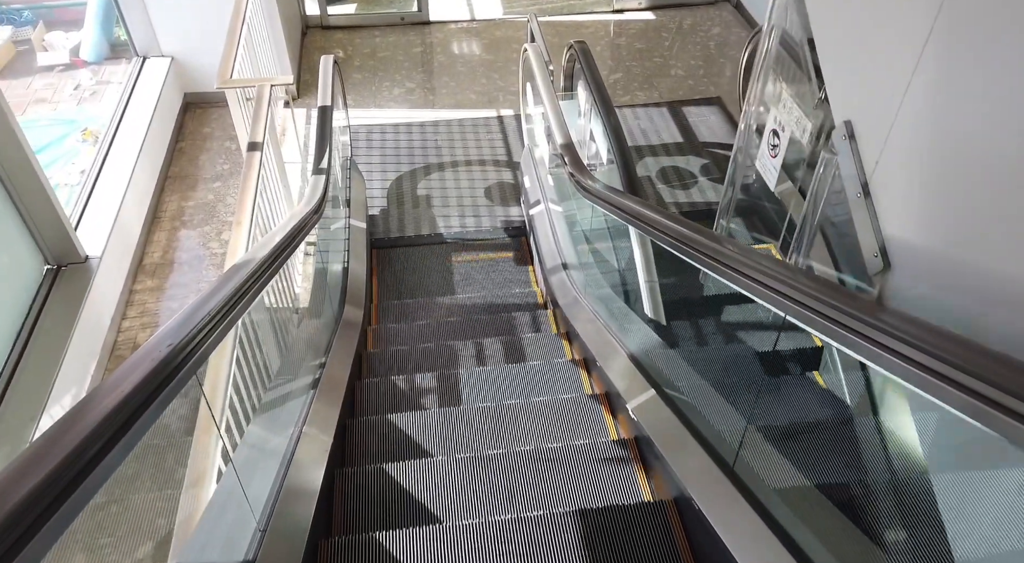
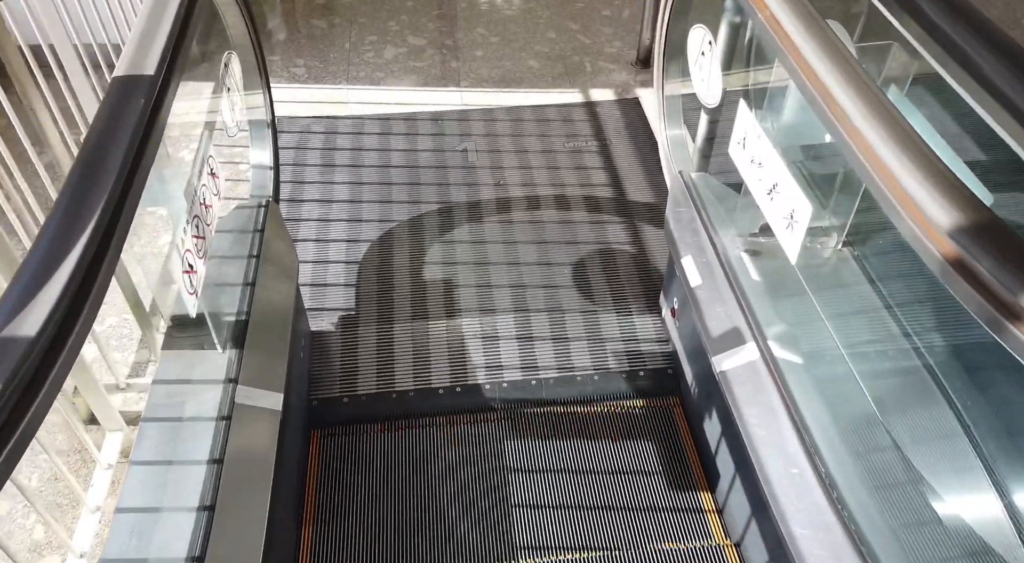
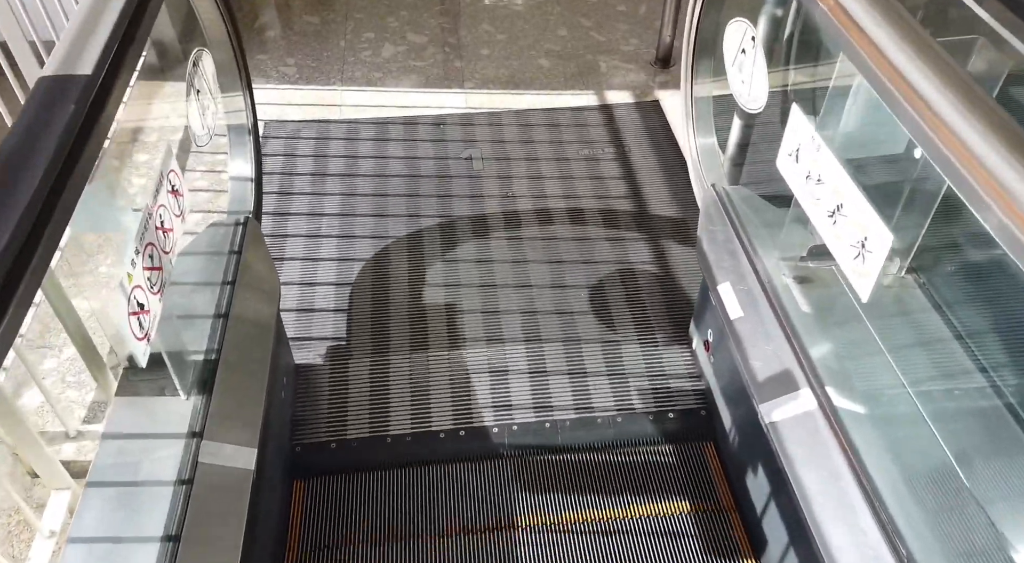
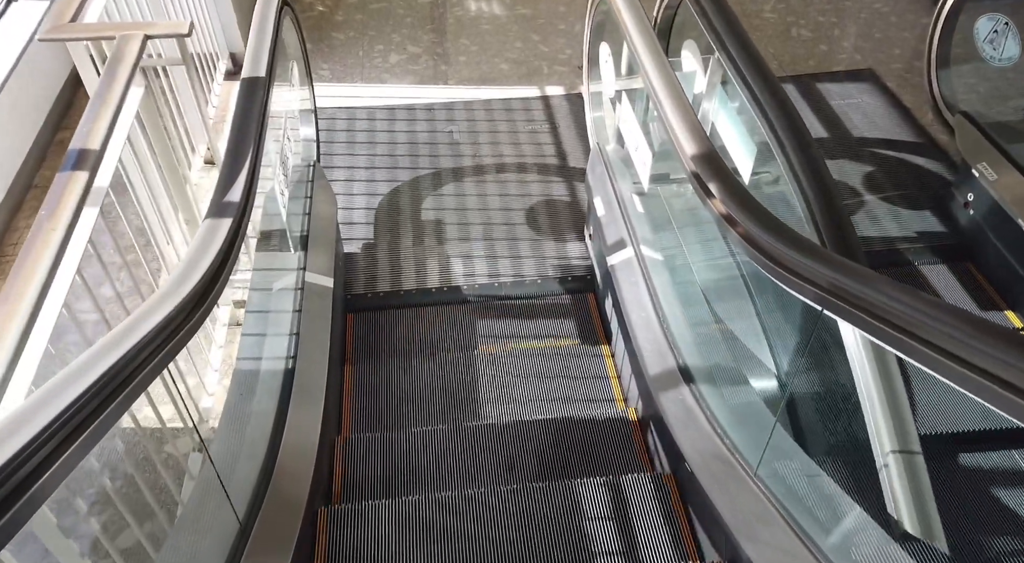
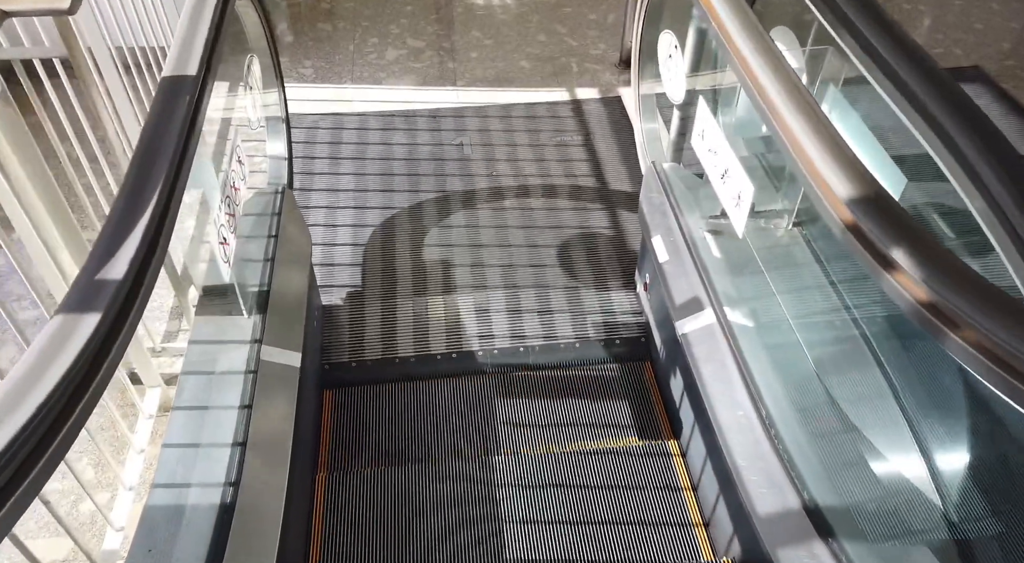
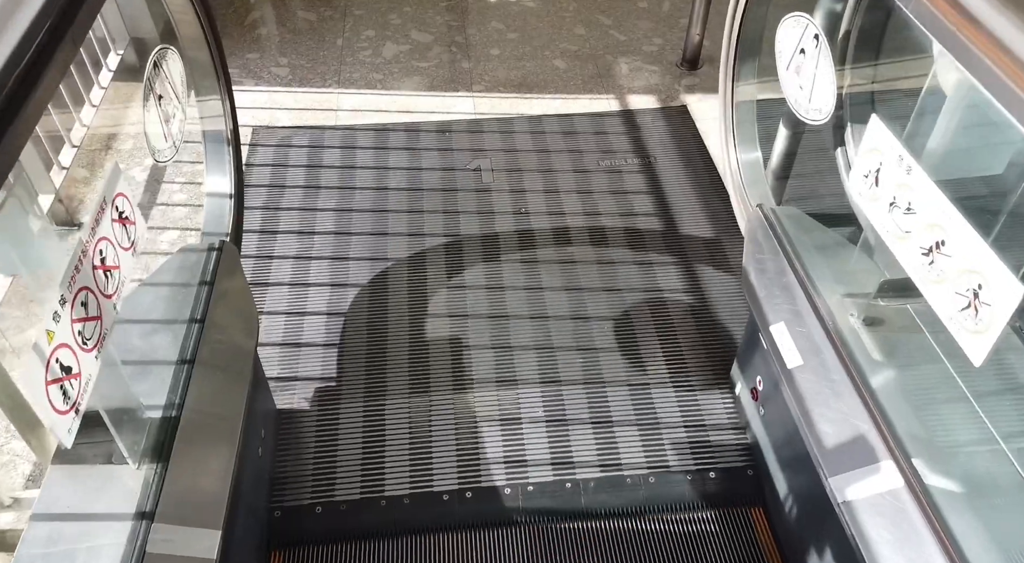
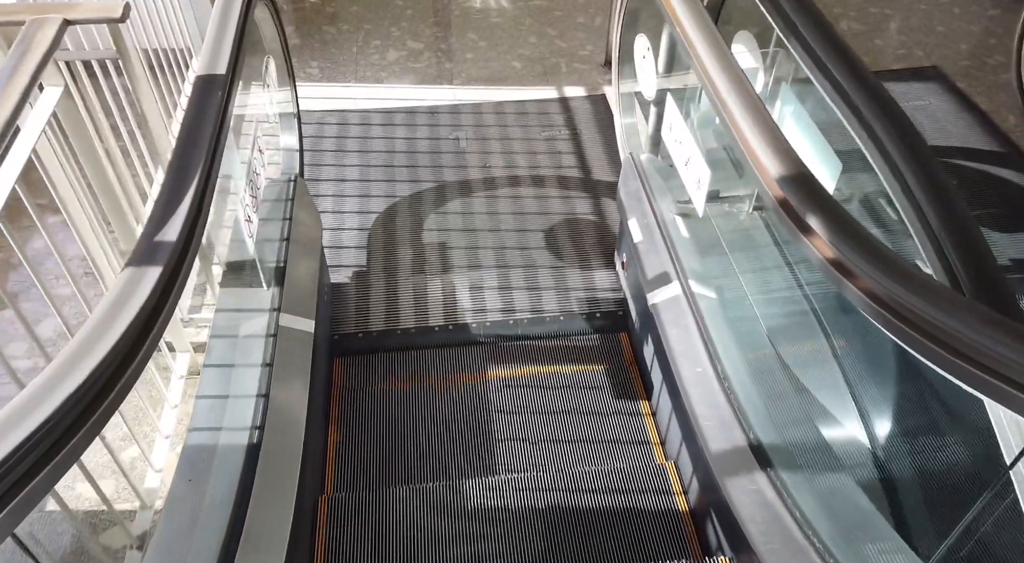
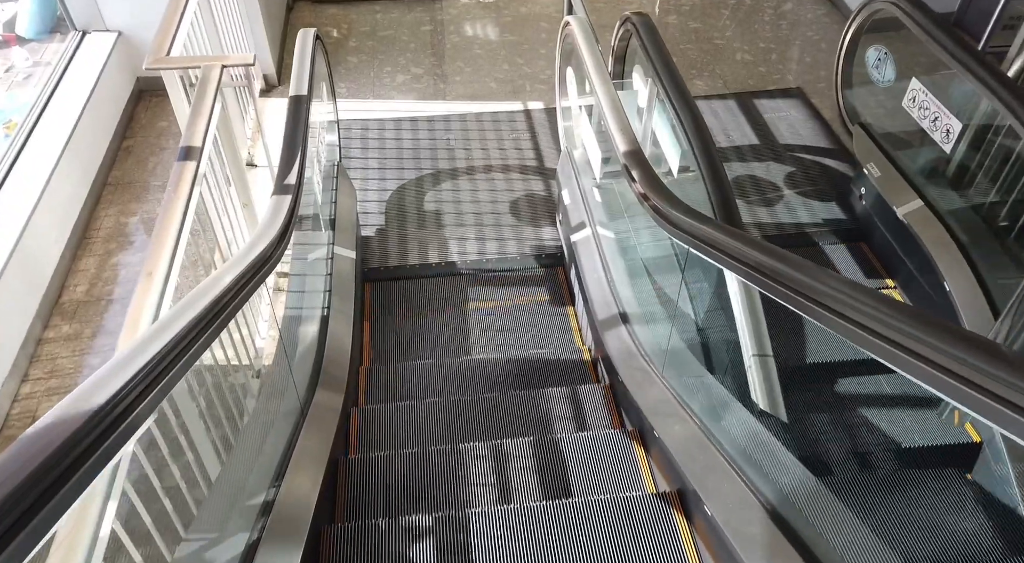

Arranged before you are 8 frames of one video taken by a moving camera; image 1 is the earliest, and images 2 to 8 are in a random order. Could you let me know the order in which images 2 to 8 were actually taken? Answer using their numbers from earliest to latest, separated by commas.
8, 4, 7, 5, 2, 3, 6
